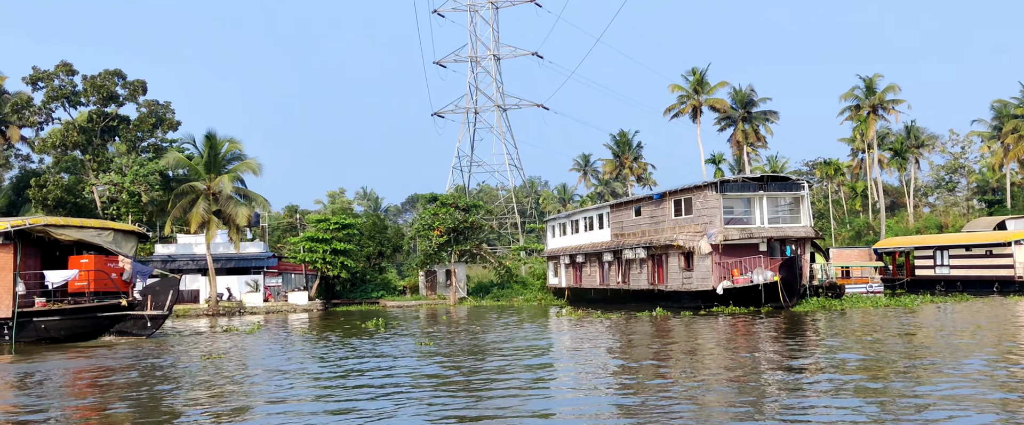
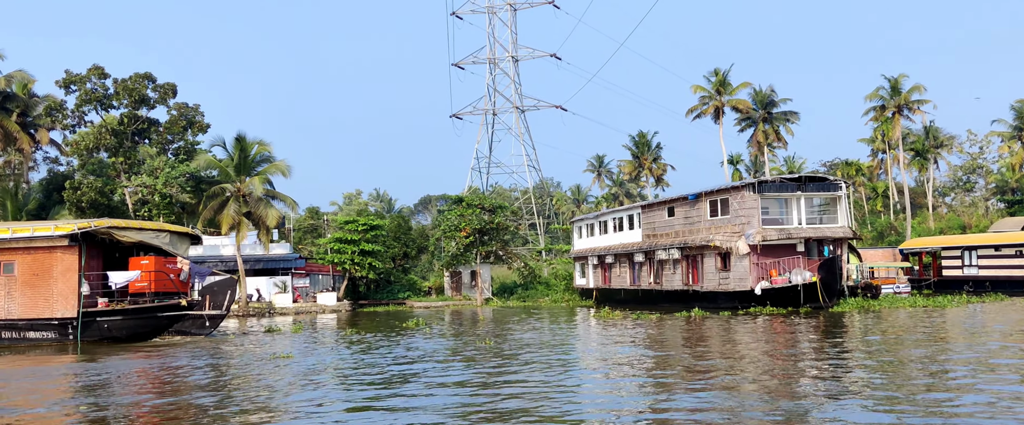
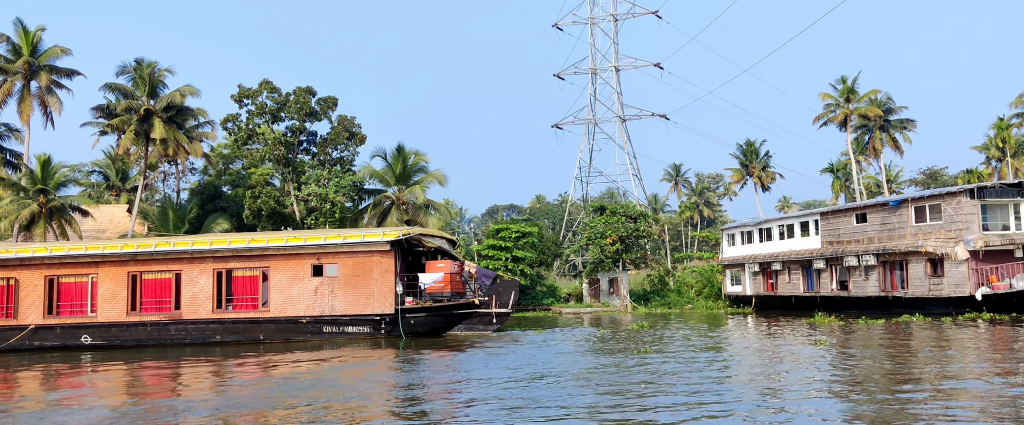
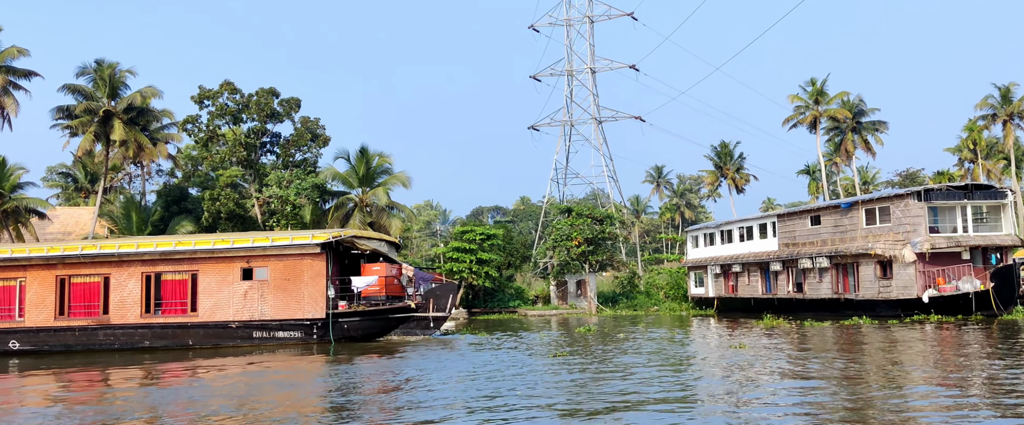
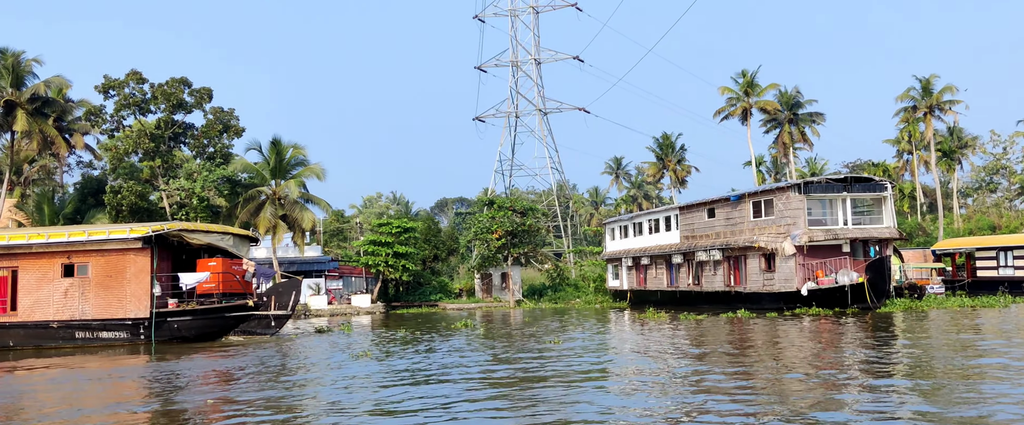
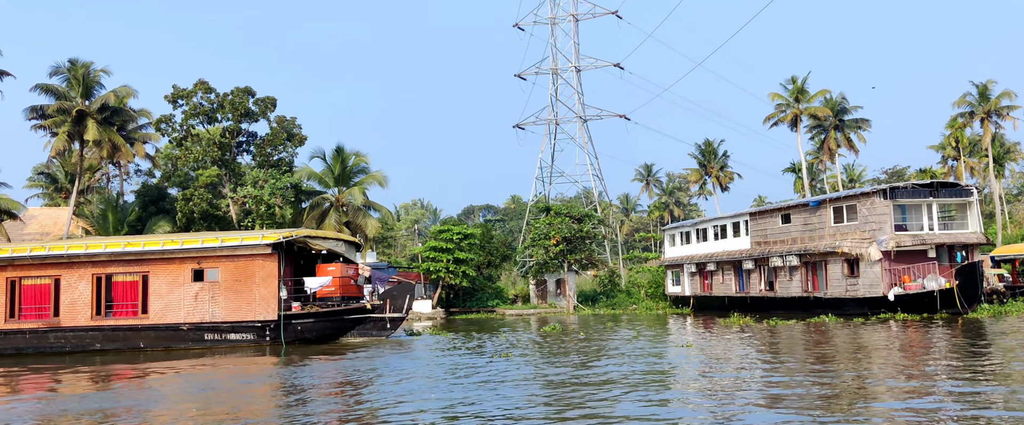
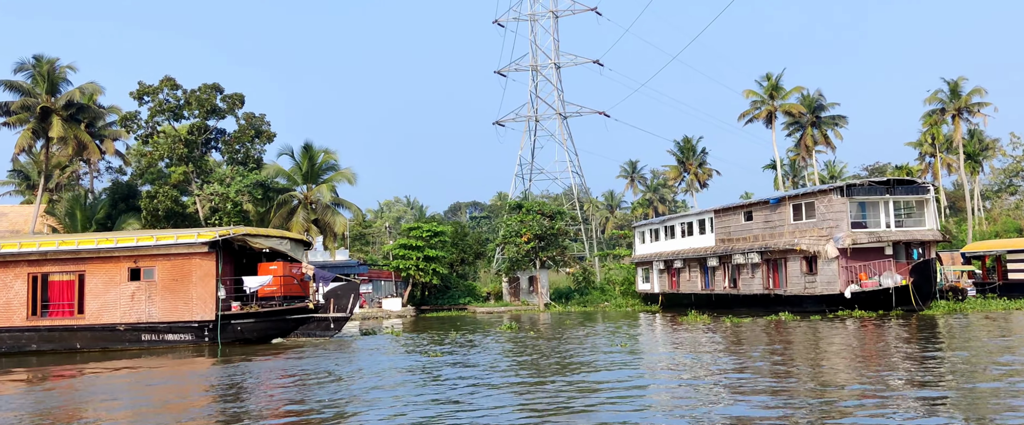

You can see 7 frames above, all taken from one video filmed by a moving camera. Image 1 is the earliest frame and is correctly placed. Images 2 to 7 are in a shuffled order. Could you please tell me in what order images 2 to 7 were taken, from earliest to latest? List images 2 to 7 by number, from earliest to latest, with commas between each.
2, 5, 7, 6, 4, 3
